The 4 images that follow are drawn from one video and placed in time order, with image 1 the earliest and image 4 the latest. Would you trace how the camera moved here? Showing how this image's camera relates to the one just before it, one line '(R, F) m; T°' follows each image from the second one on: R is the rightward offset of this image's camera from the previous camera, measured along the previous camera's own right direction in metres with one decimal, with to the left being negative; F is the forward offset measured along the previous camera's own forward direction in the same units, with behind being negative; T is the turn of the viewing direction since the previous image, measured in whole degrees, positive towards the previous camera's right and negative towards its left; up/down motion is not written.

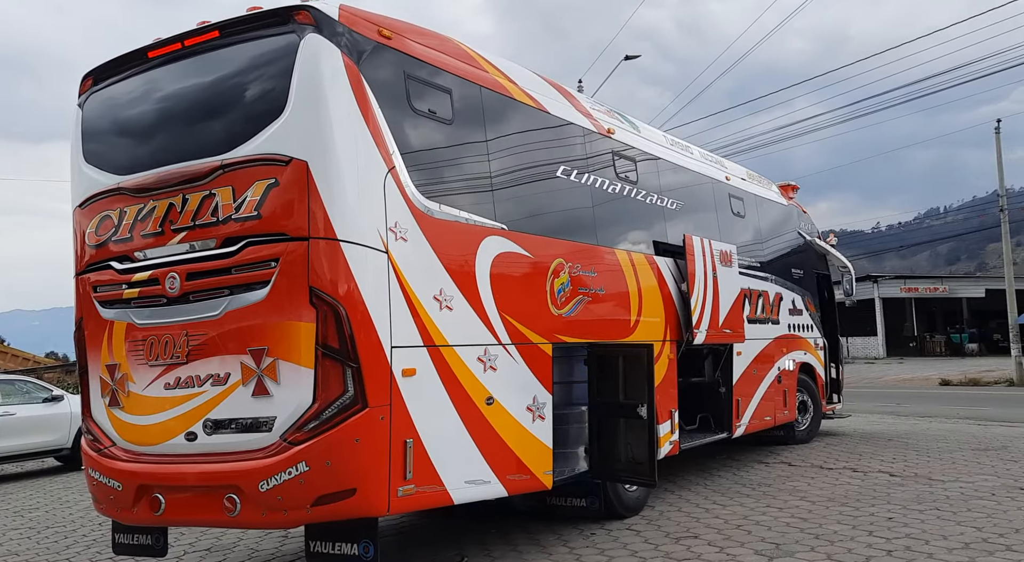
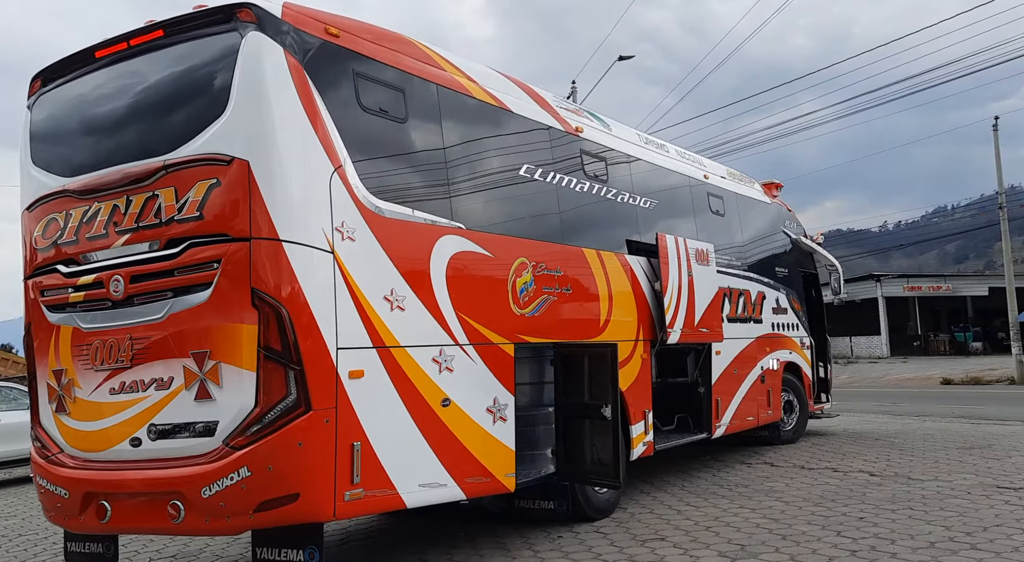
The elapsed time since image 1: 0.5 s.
(+0.3, +0.1) m; 0°
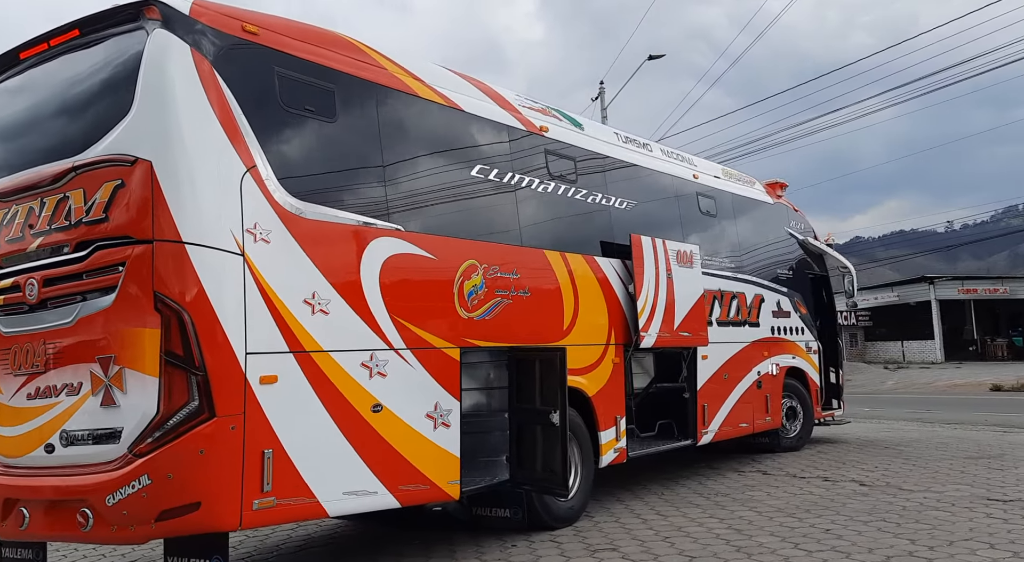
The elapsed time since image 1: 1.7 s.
(+0.6, +0.2) m; -2°
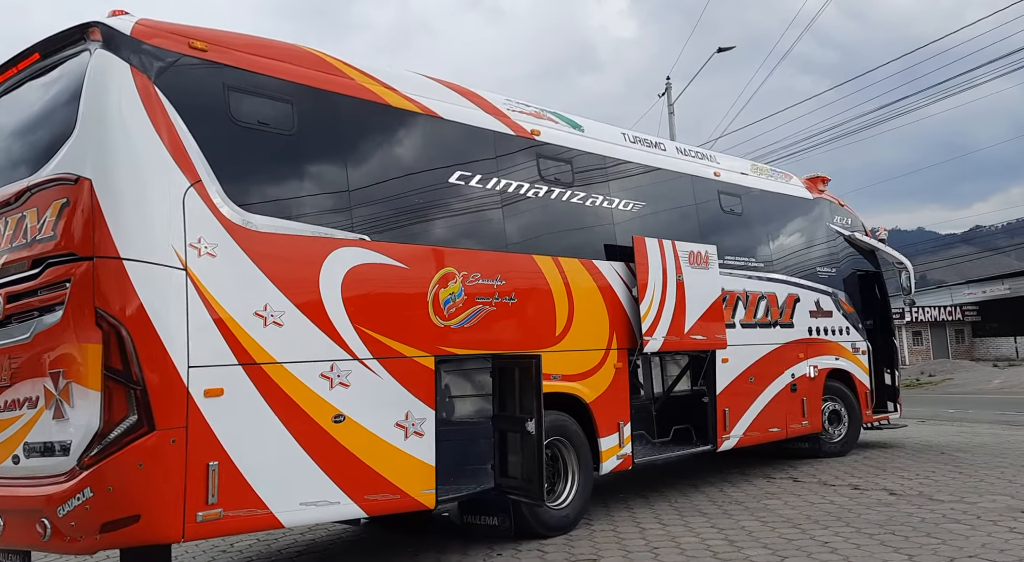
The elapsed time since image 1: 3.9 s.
(+0.7, +0.1) m; -5°
